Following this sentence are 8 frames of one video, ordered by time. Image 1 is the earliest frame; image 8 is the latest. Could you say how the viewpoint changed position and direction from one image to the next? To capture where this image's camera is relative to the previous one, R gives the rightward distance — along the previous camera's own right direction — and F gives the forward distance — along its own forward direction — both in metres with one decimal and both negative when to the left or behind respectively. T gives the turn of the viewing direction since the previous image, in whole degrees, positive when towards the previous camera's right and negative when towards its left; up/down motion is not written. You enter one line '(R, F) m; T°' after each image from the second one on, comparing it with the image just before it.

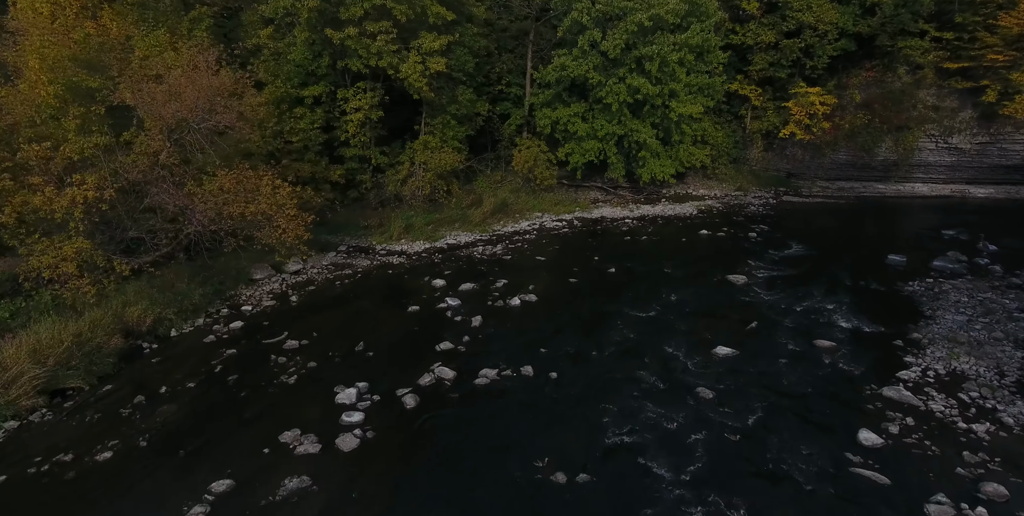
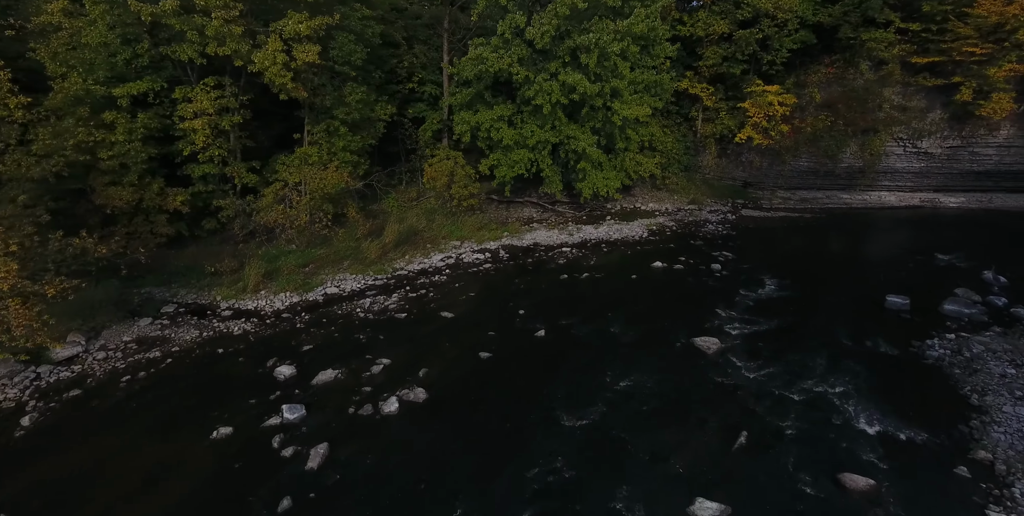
(+1.6, +4.8) m; +5°
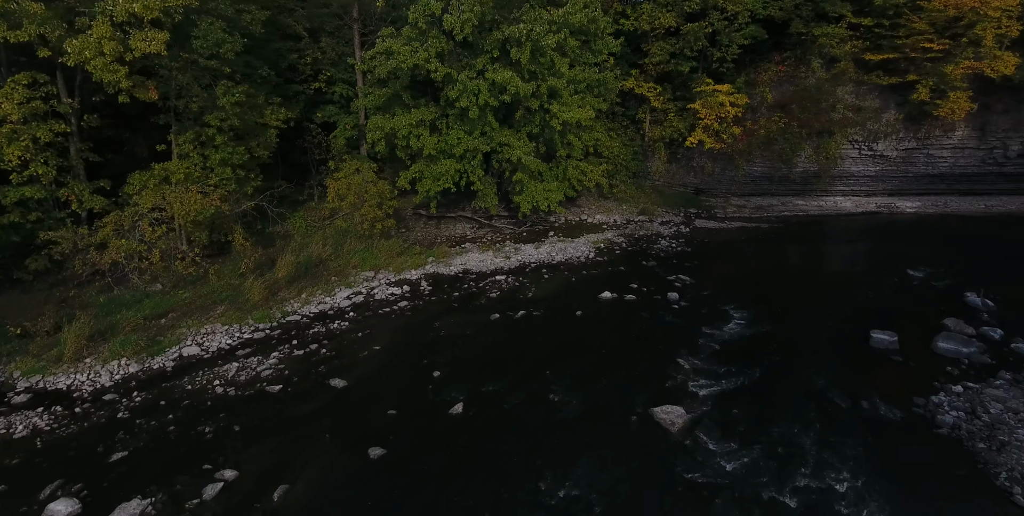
(+1.0, +3.0) m; +5°
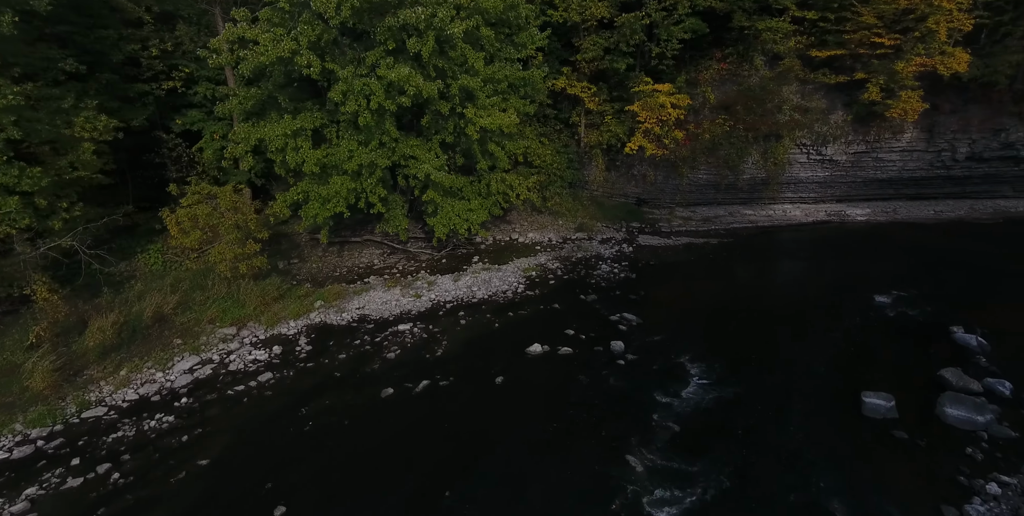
(+1.1, +3.3) m; +6°
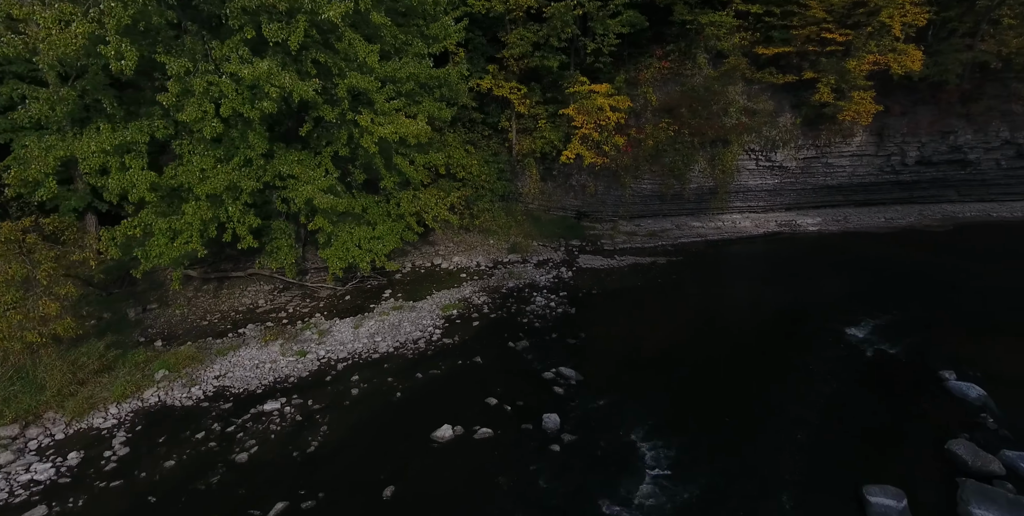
(+1.0, +2.9) m; +6°
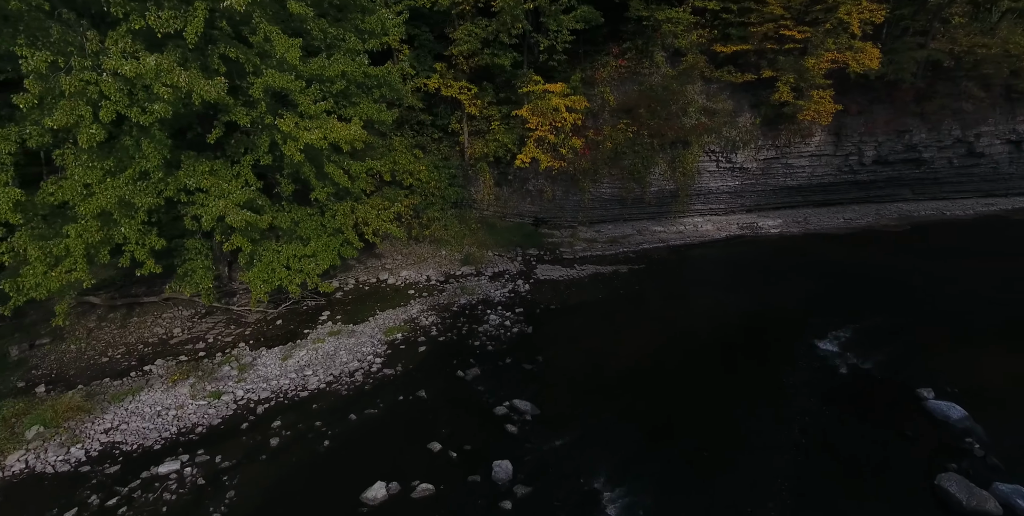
(+0.4, +1.2) m; +4°
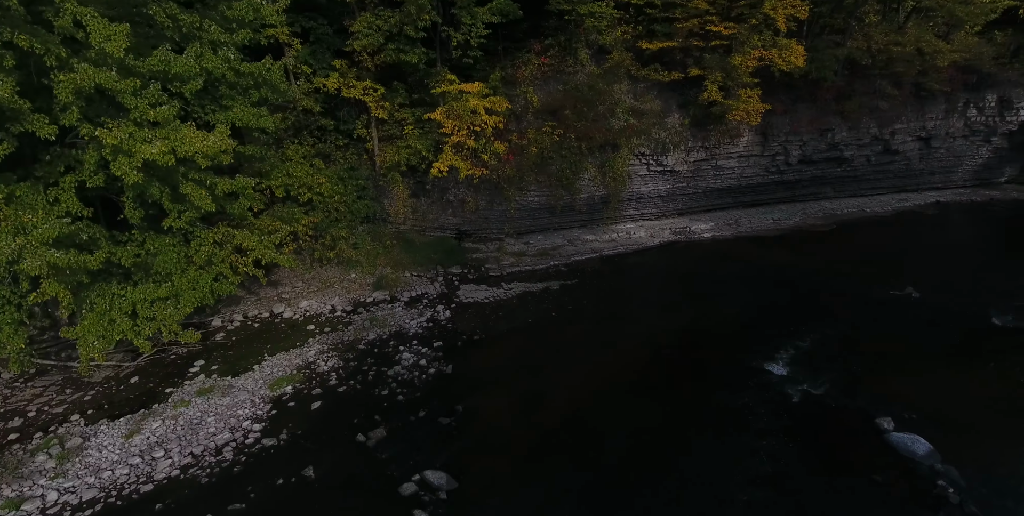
(+0.6, +1.8) m; +7°
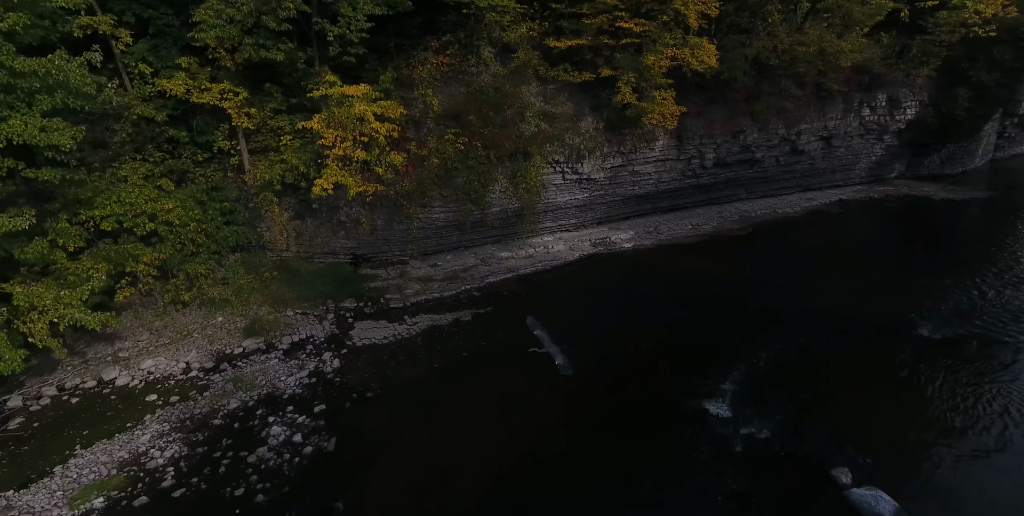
(+0.7, +2.0) m; +8°
